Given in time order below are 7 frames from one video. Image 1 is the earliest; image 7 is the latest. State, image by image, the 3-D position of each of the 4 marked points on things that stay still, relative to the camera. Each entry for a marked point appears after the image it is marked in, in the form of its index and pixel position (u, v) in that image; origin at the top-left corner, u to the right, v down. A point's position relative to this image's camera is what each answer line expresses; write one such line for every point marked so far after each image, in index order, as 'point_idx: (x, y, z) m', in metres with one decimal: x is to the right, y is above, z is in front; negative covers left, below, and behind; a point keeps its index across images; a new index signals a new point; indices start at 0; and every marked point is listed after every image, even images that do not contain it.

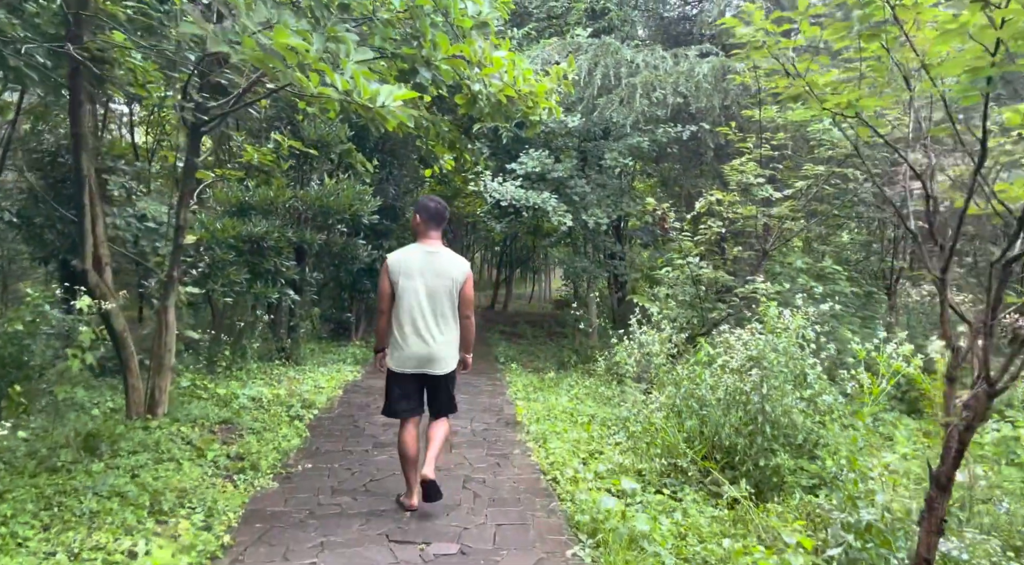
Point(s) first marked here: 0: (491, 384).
0: (-0.2, -1.2, +8.3) m
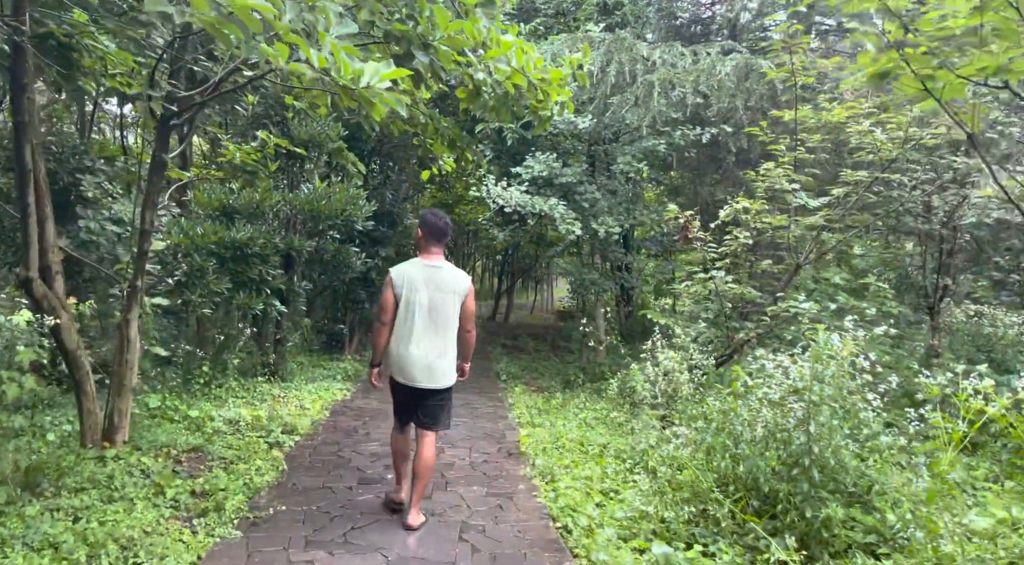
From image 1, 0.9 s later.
0: (-0.2, -1.3, +7.7) m
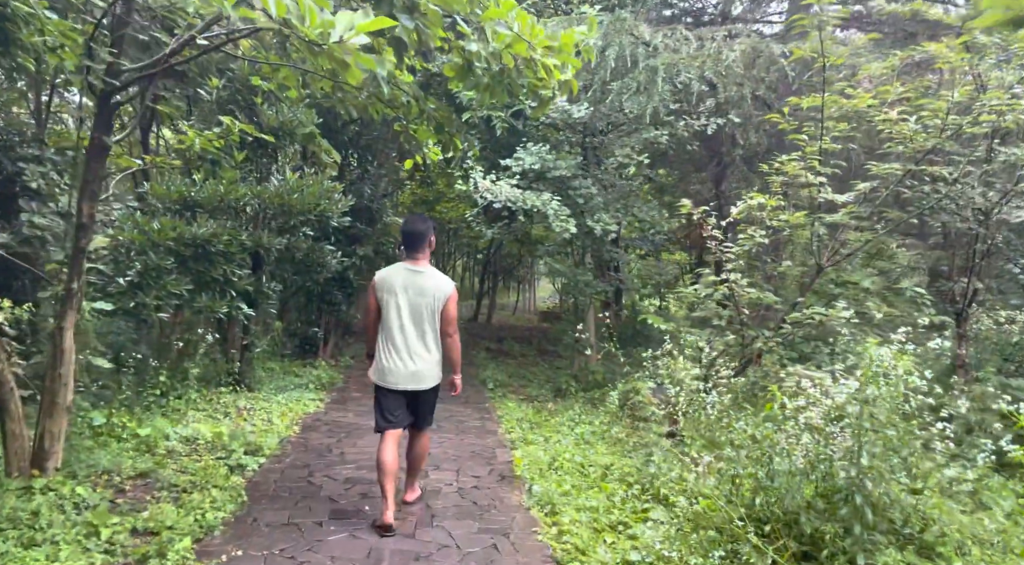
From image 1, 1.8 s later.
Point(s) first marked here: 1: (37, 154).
0: (-0.3, -1.3, +7.1) m
1: (-3.8, +1.0, +5.8) m
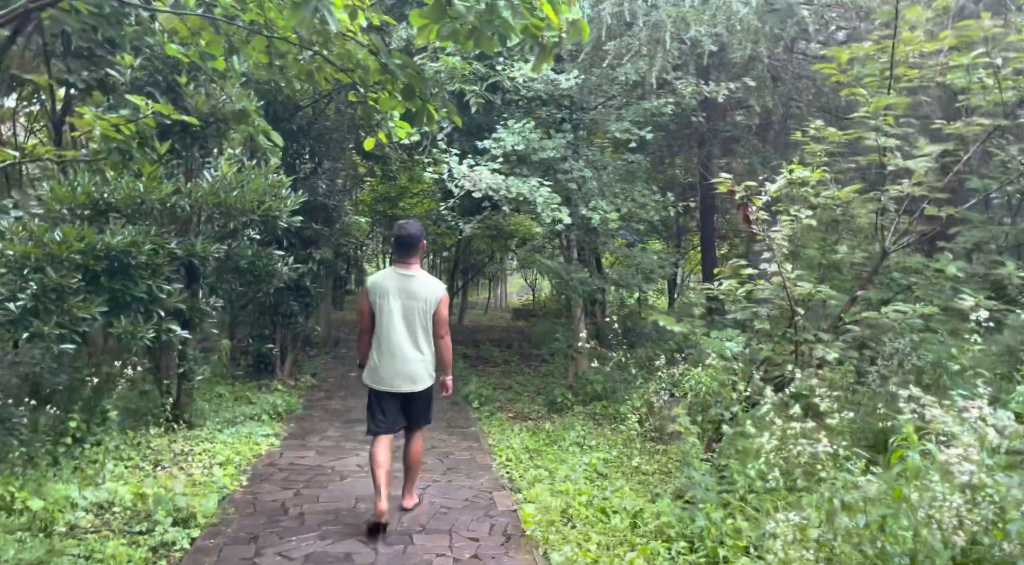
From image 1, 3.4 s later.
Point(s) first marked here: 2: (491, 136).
0: (-0.4, -1.4, +6.0) m
1: (-3.9, +0.8, +4.5) m
2: (-0.2, +1.3, +6.5) m
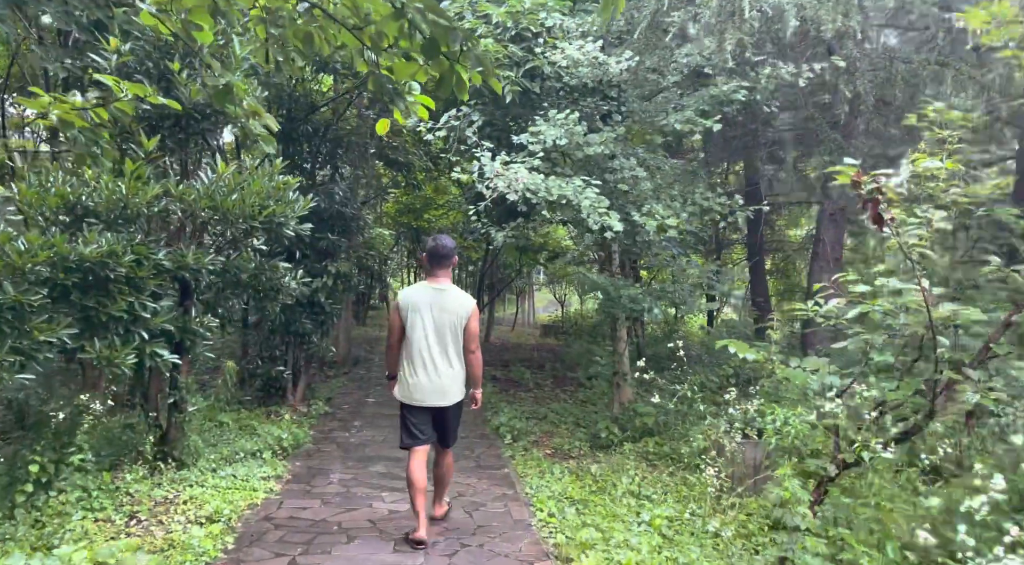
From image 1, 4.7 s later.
0: (-0.1, -1.5, +5.0) m
1: (-3.6, +0.7, +3.7) m
2: (+0.1, +1.2, +5.6) m
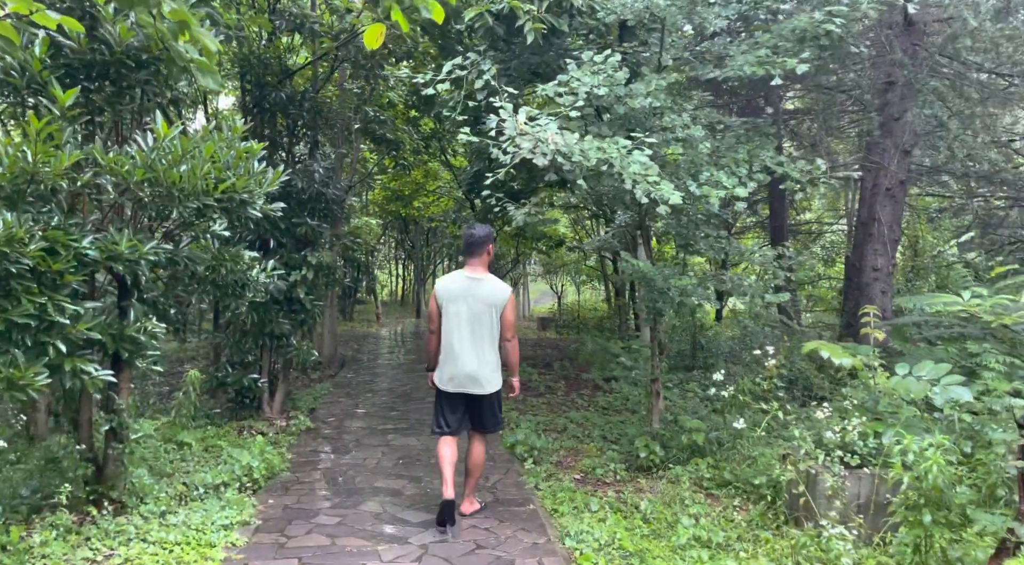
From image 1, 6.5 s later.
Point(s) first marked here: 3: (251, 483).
0: (+0.1, -1.4, +3.9) m
1: (-3.5, +0.7, +2.5) m
2: (+0.3, +1.2, +4.4) m
3: (-1.8, -1.4, +5.1) m
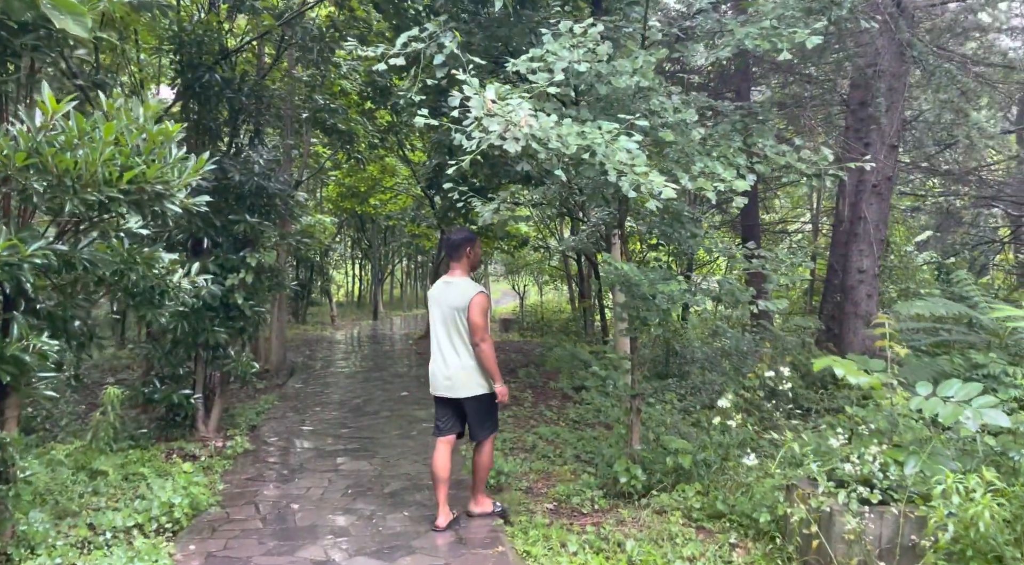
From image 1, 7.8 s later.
0: (0.0, -1.5, +3.3) m
1: (-3.5, +0.7, +1.7) m
2: (+0.1, +1.2, +3.8) m
3: (-2.0, -1.4, +4.4) m
